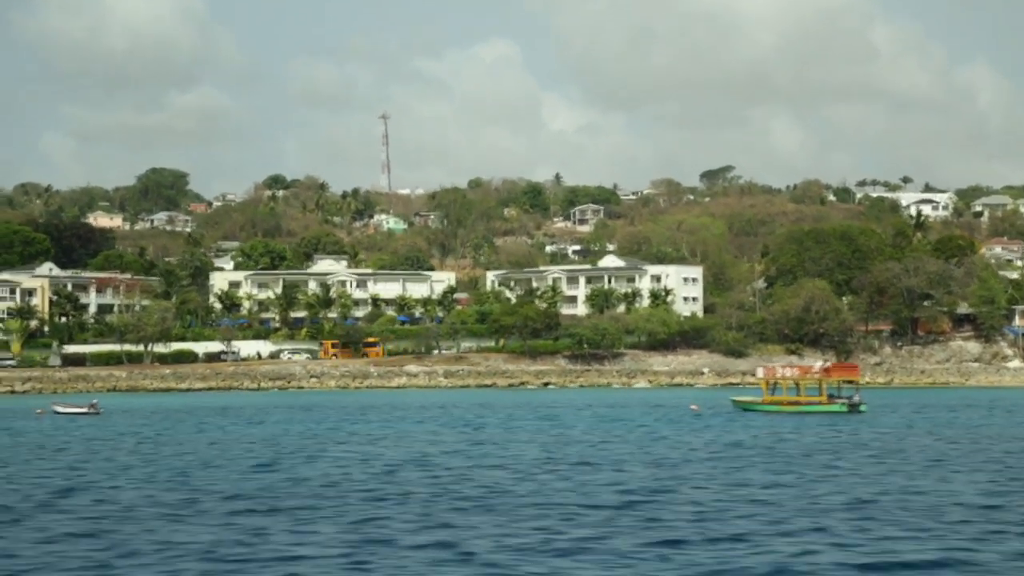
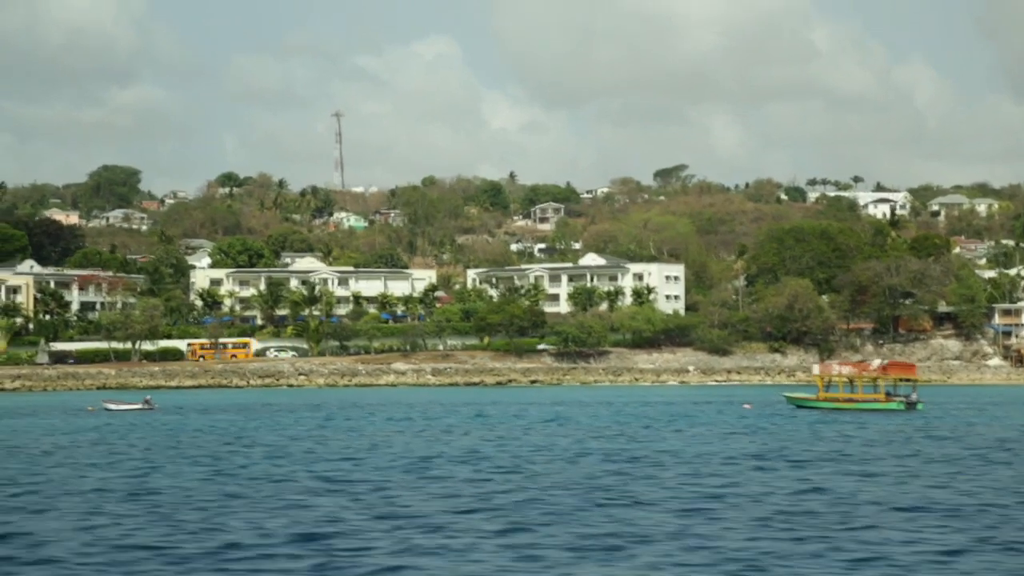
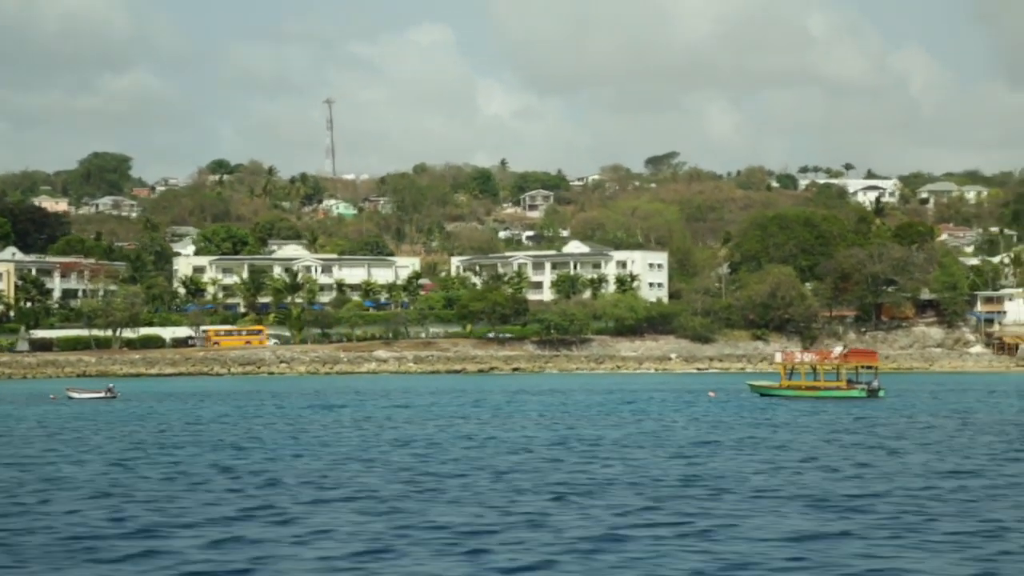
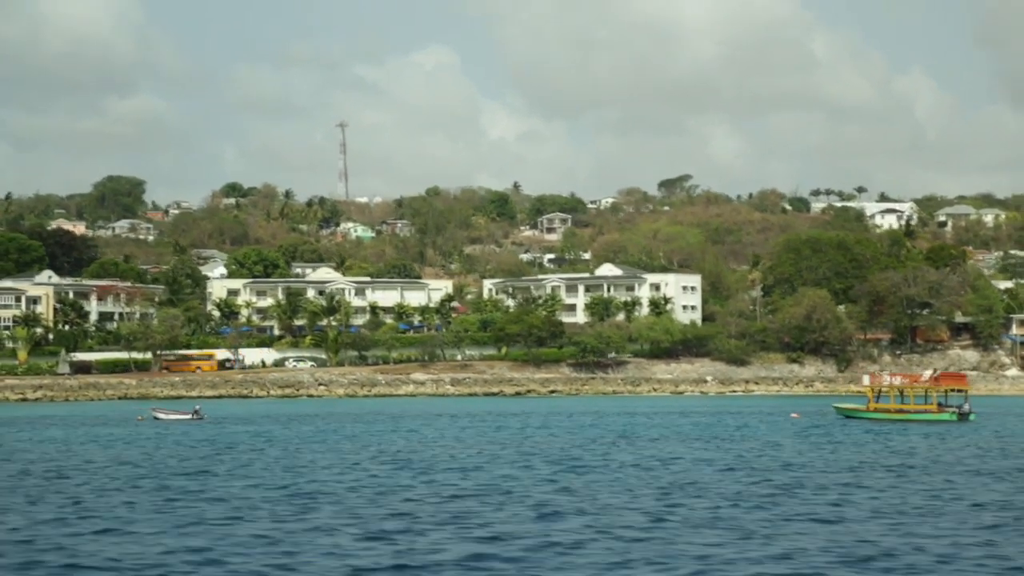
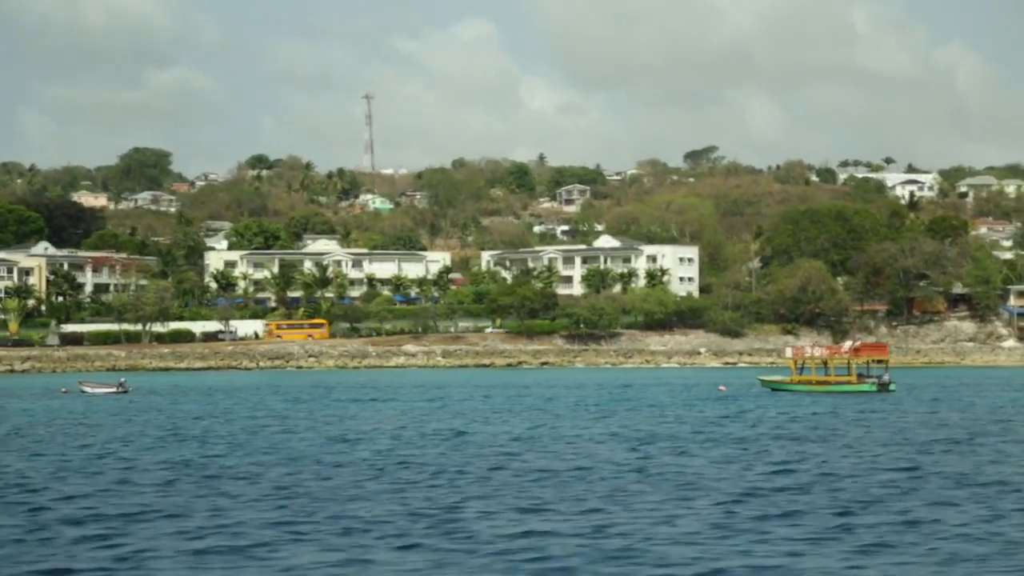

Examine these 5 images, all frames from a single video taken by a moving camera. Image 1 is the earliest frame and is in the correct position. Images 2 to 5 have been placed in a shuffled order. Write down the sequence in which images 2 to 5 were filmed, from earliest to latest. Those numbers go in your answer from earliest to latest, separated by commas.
5, 3, 2, 4
